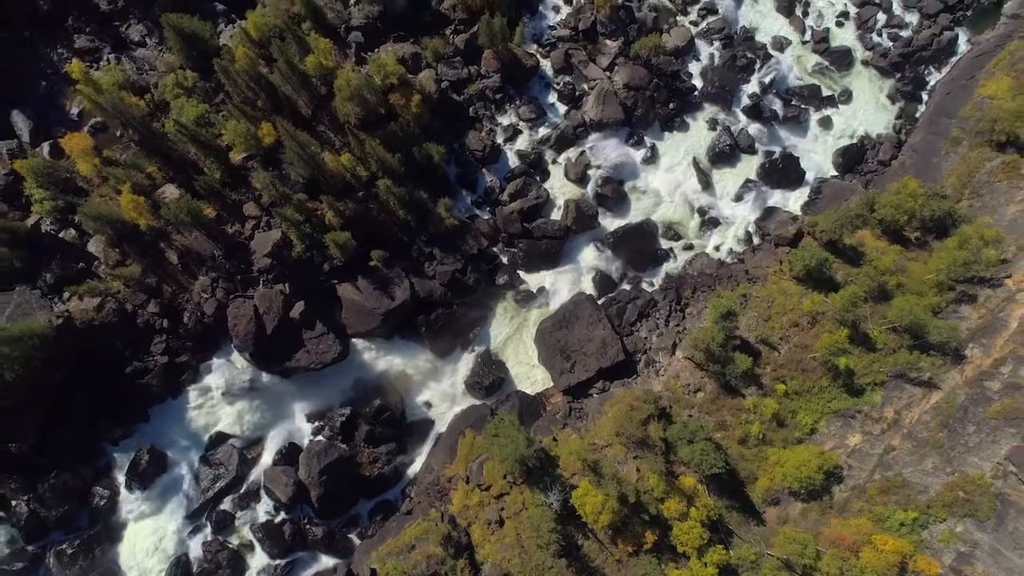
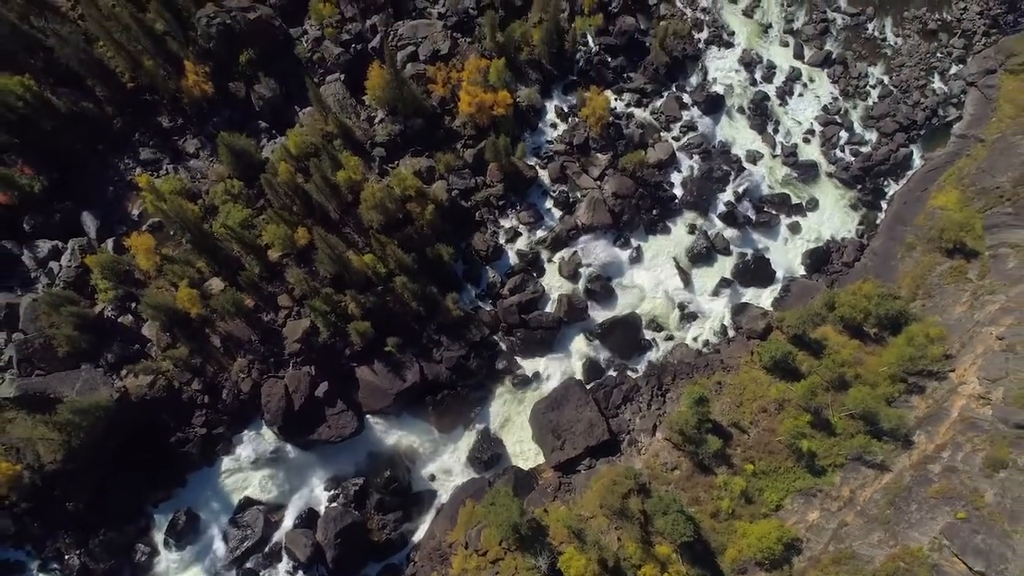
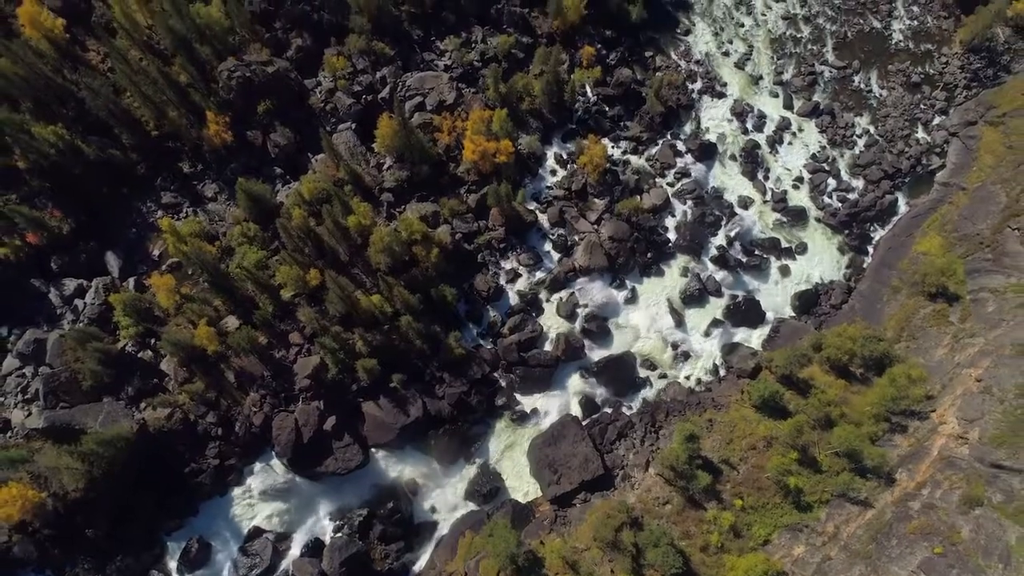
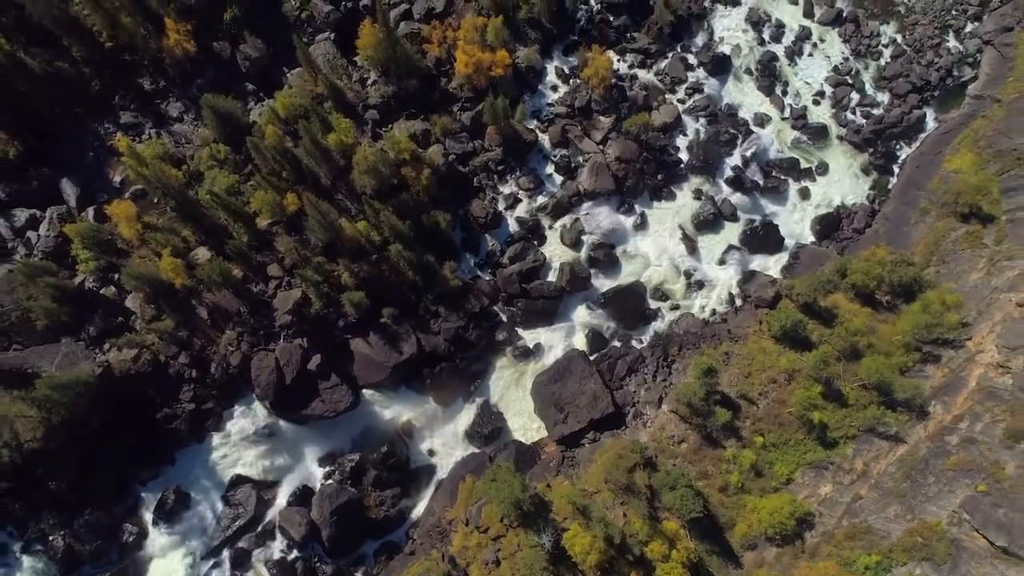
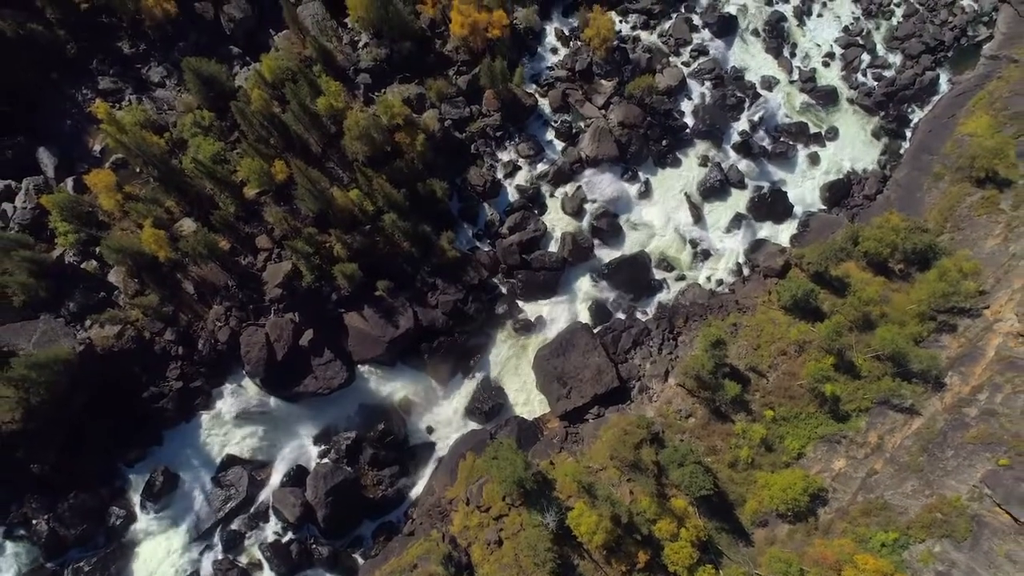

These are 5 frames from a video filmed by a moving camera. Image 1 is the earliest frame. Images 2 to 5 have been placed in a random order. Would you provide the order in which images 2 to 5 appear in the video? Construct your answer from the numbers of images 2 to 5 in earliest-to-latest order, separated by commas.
5, 4, 2, 3
